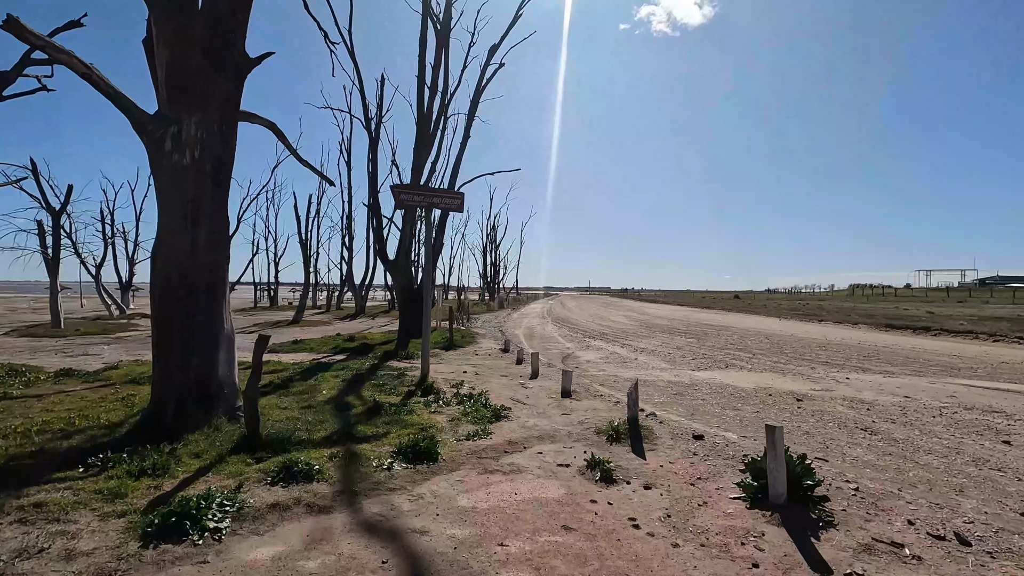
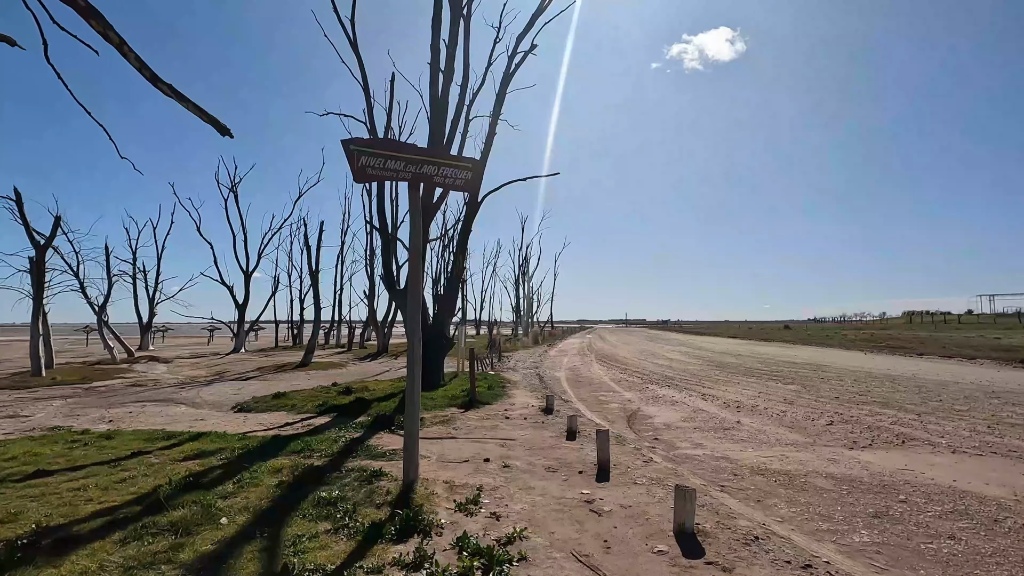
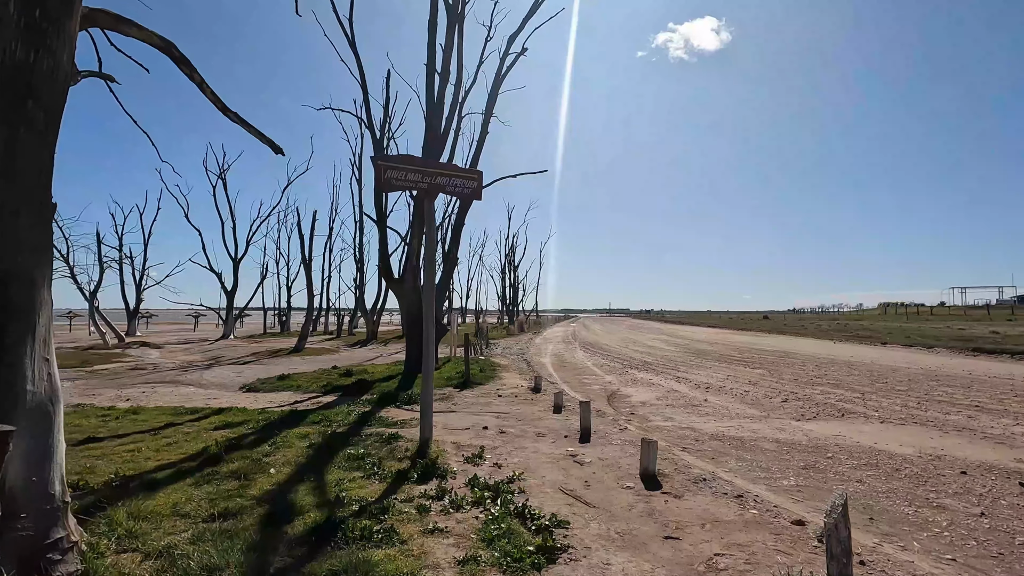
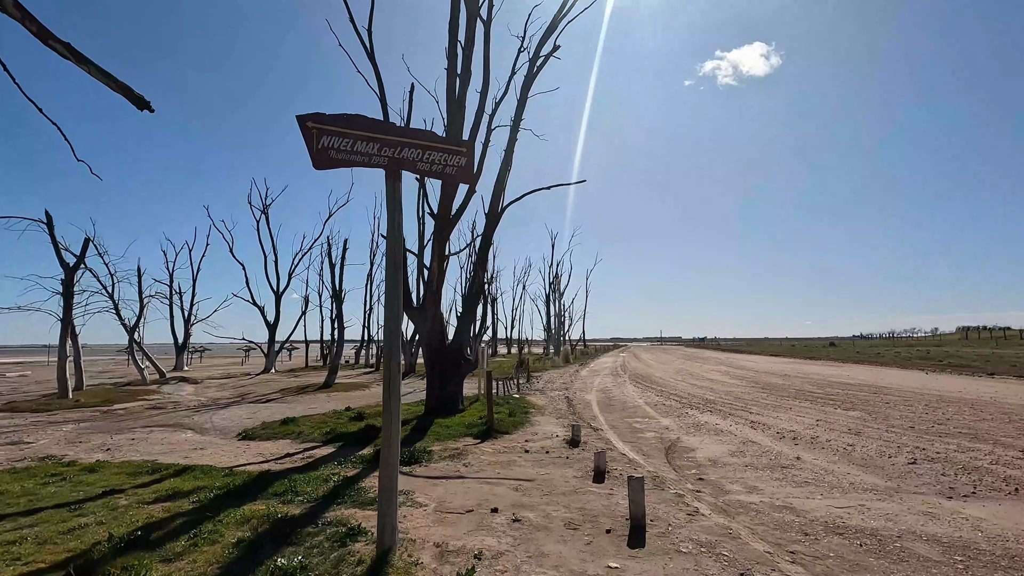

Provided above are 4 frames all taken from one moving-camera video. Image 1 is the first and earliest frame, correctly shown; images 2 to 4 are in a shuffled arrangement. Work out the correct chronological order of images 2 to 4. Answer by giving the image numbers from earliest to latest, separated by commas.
3, 2, 4
